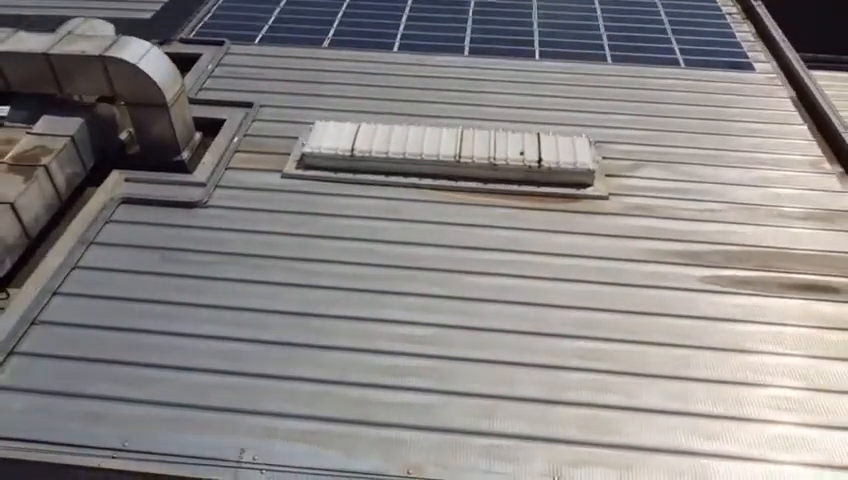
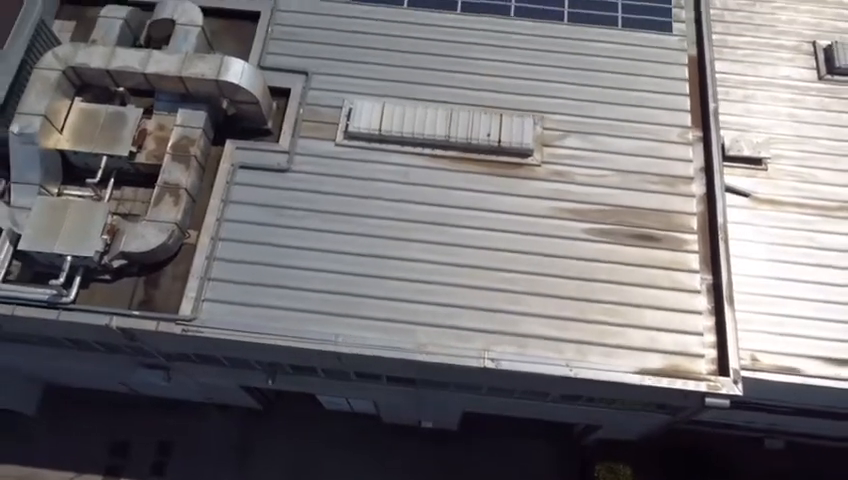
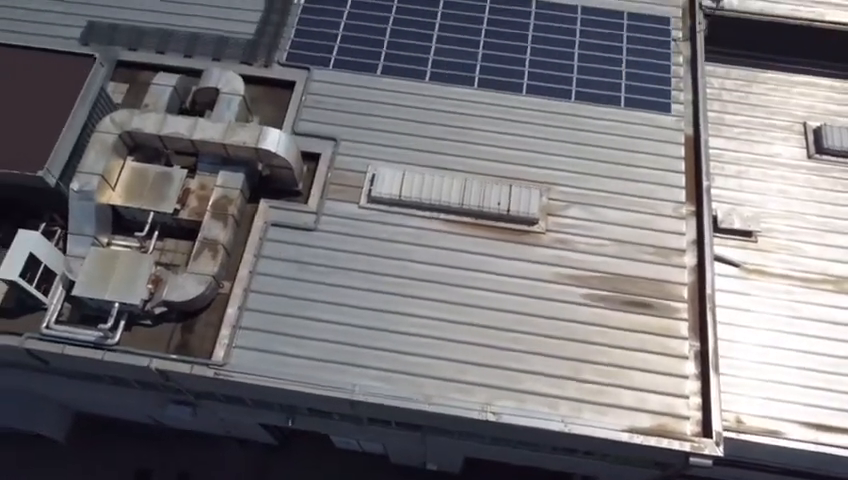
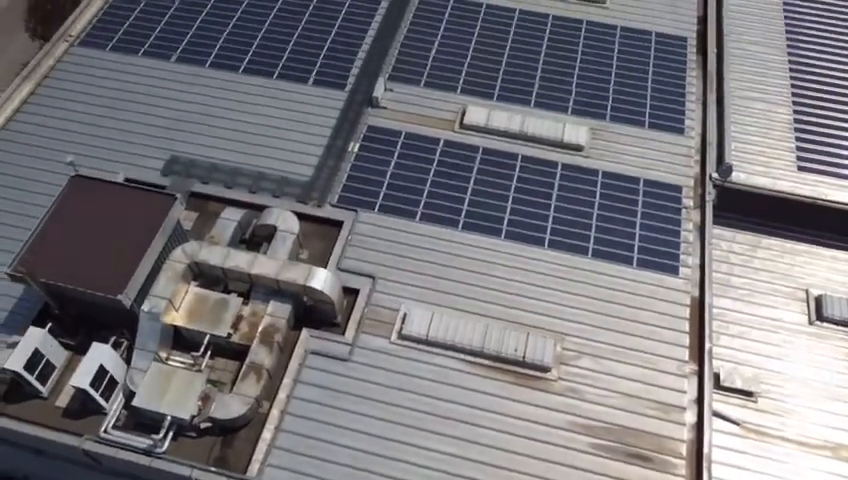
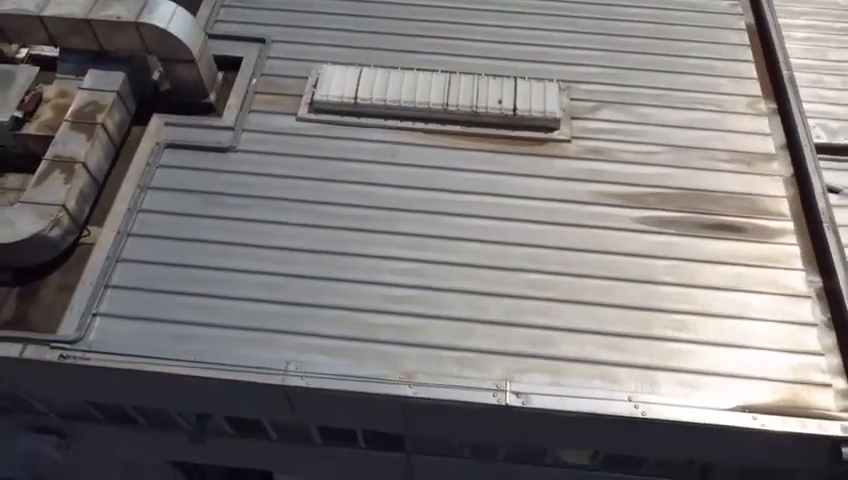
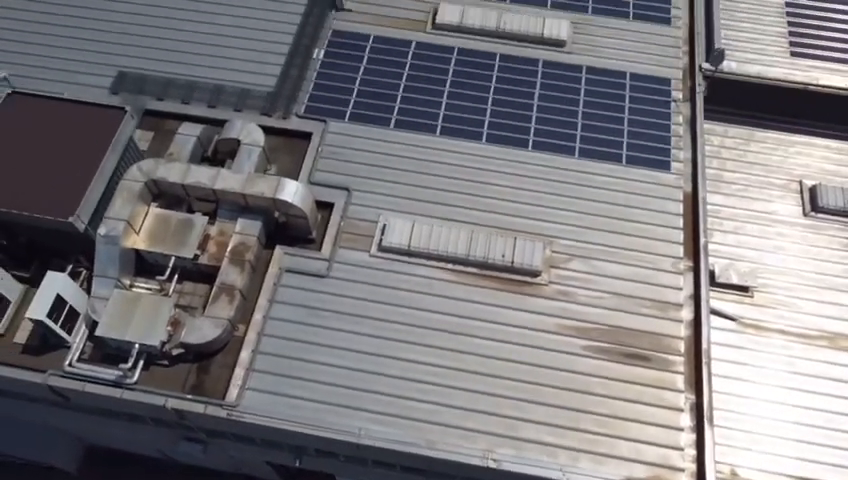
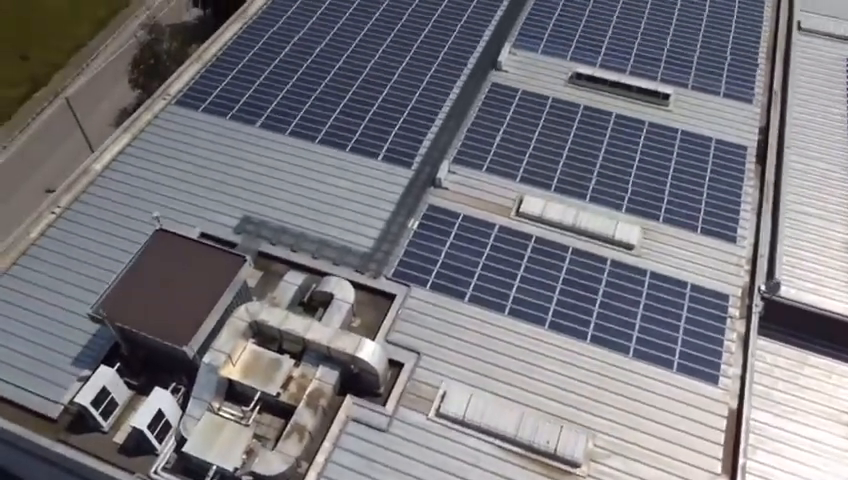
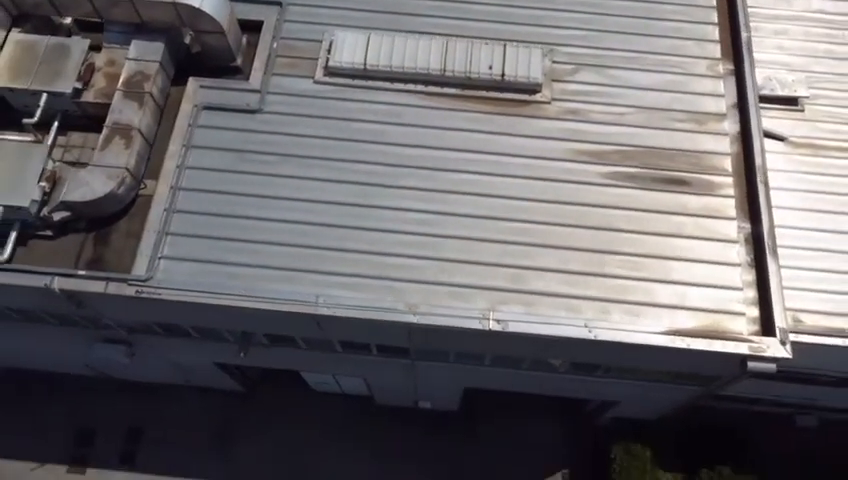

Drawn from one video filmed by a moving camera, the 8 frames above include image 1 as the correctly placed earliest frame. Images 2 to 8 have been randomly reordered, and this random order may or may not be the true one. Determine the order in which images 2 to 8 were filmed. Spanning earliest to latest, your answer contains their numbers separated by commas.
5, 8, 2, 3, 6, 4, 7
